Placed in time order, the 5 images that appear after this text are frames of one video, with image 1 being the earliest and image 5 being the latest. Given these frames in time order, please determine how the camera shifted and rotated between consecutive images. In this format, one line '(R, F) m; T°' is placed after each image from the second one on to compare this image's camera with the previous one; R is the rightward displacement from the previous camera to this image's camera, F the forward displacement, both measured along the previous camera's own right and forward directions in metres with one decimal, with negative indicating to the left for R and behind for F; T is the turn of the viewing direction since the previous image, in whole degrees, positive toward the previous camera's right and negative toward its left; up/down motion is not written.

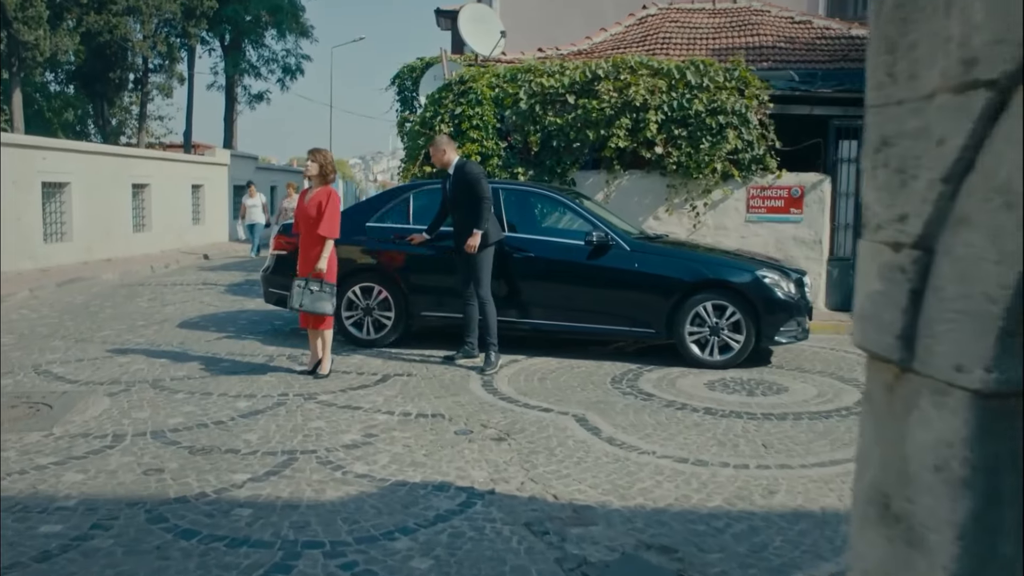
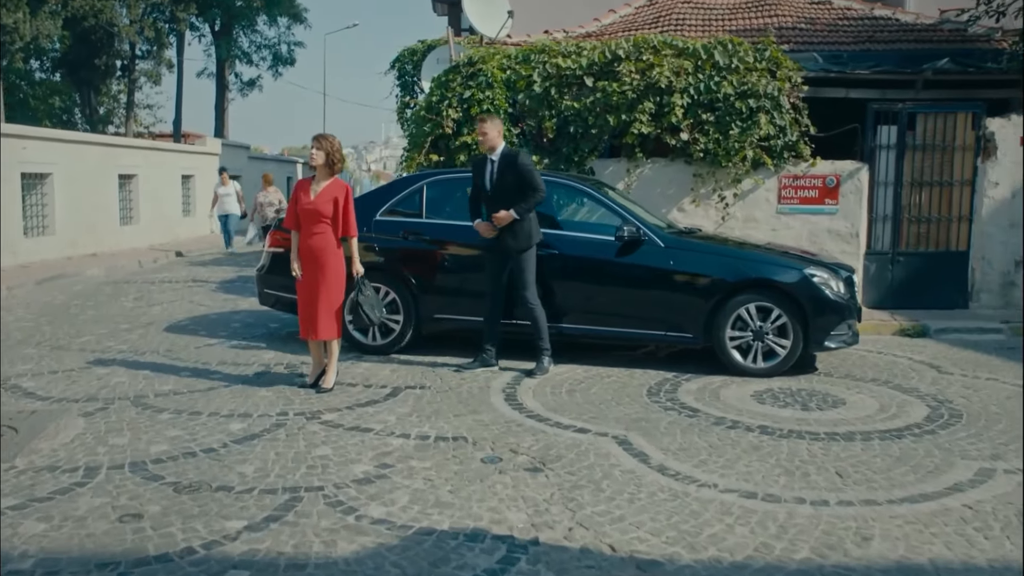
(-0.2, +0.8) m; 0°
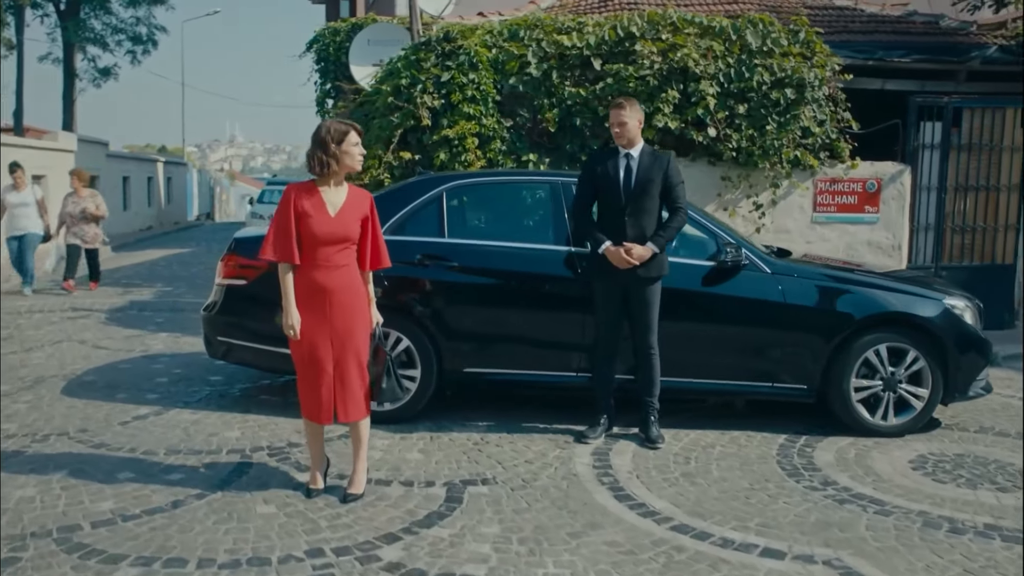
(-1.3, +2.1) m; +9°
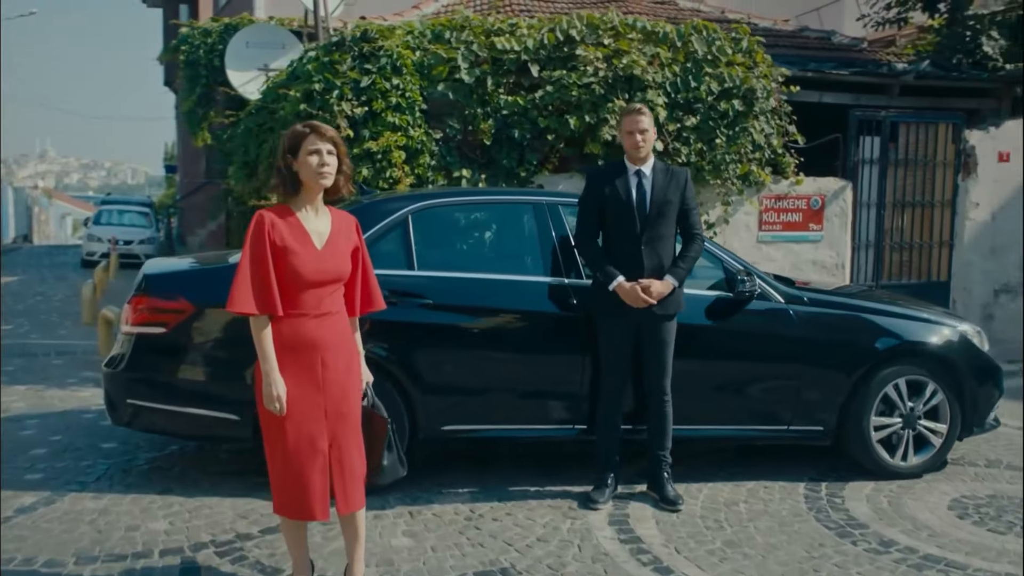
(-0.8, +1.0) m; +10°
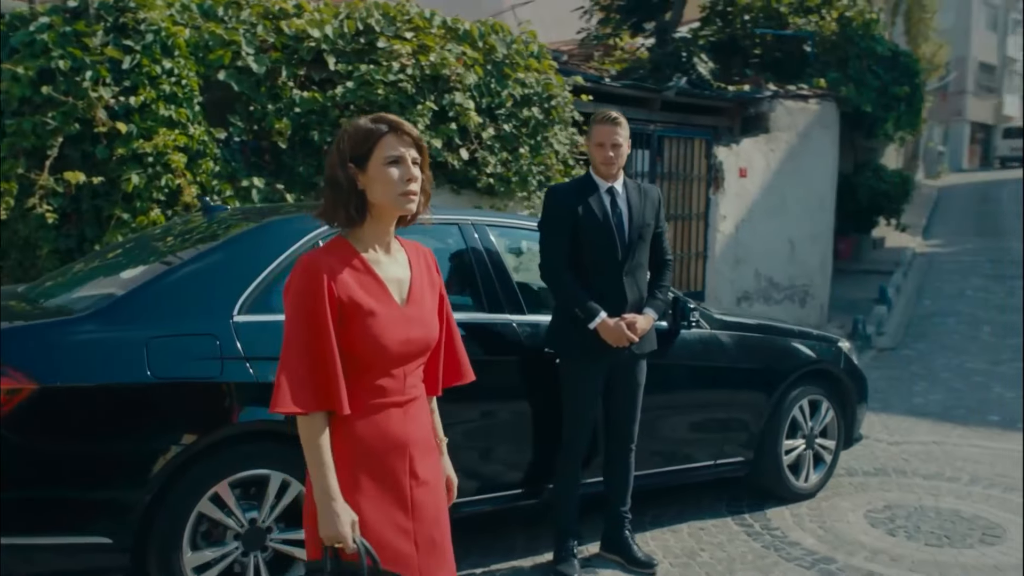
(-1.5, +1.2) m; +25°
